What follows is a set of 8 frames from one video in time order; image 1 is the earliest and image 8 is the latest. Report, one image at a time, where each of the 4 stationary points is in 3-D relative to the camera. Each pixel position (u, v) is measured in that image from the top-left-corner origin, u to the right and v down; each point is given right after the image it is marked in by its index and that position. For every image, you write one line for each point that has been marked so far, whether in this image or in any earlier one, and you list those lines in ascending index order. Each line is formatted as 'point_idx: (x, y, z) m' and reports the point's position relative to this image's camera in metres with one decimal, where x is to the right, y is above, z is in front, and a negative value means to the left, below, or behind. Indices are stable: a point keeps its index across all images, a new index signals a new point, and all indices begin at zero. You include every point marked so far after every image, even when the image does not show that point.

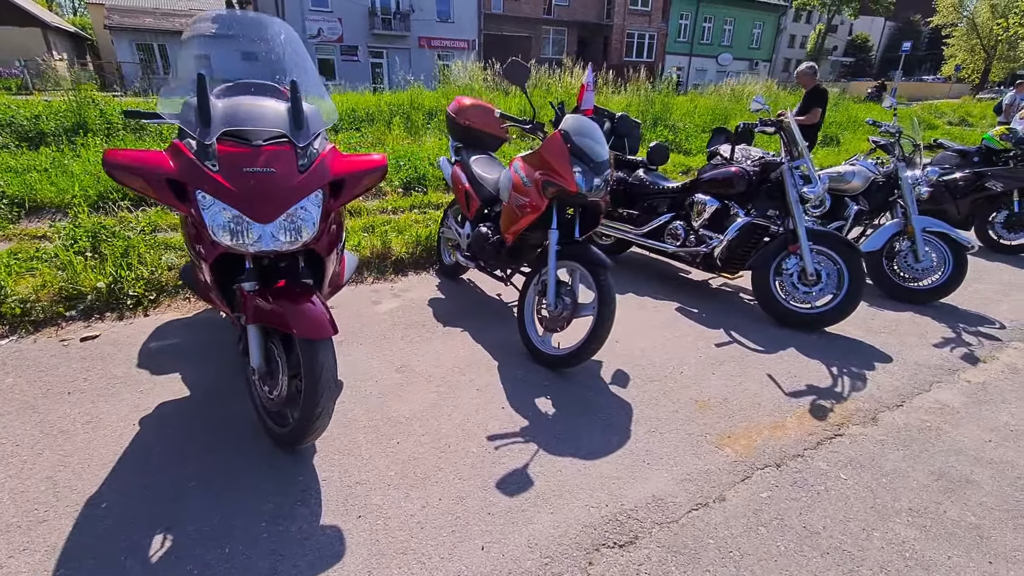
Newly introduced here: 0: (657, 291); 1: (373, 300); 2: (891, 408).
0: (+1.4, 0.0, +5.1) m
1: (-1.2, -0.1, +4.6) m
2: (+2.4, -0.8, +3.4) m
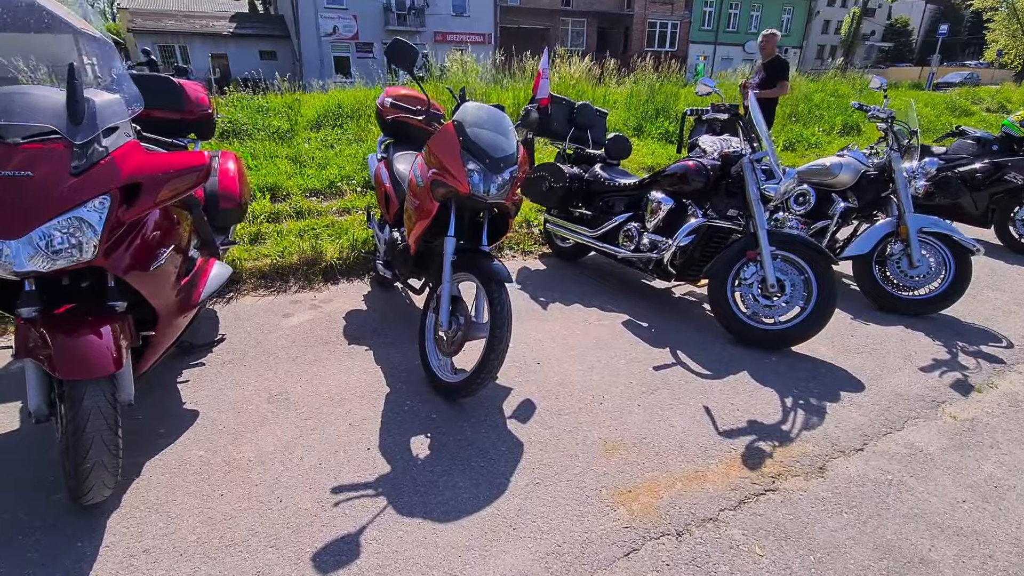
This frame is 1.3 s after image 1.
0: (+0.8, -0.1, +4.5) m
1: (-1.8, -0.2, +4.2) m
2: (+1.7, -0.9, +2.7) m
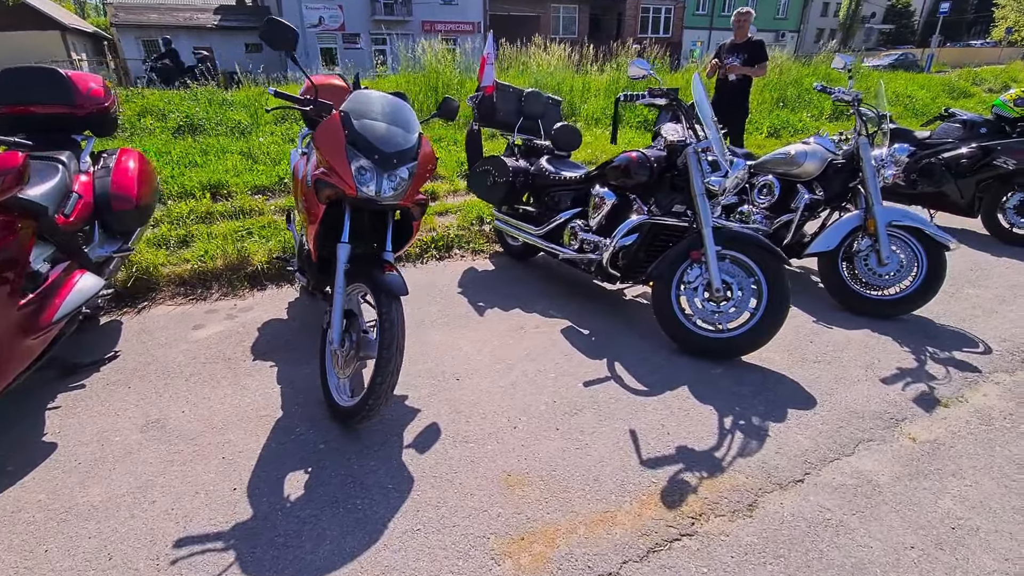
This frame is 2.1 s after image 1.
0: (+0.3, -0.1, +4.2) m
1: (-2.3, -0.3, +3.8) m
2: (+1.2, -0.9, +2.4) m
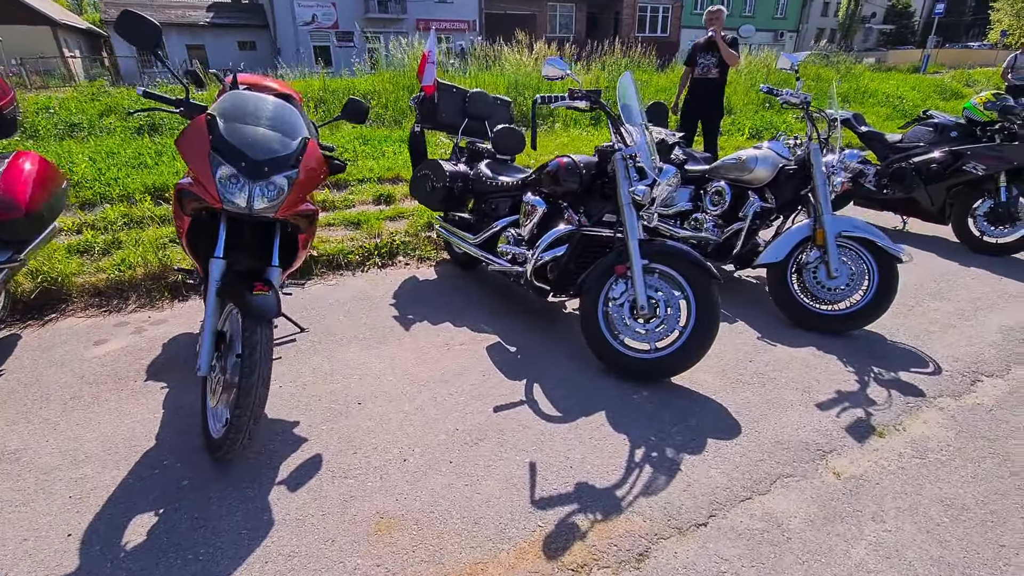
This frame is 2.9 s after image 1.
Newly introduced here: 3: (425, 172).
0: (-0.2, -0.2, +3.9) m
1: (-2.8, -0.4, +3.6) m
2: (+0.7, -1.0, +2.2) m
3: (-0.7, +1.0, +4.6) m
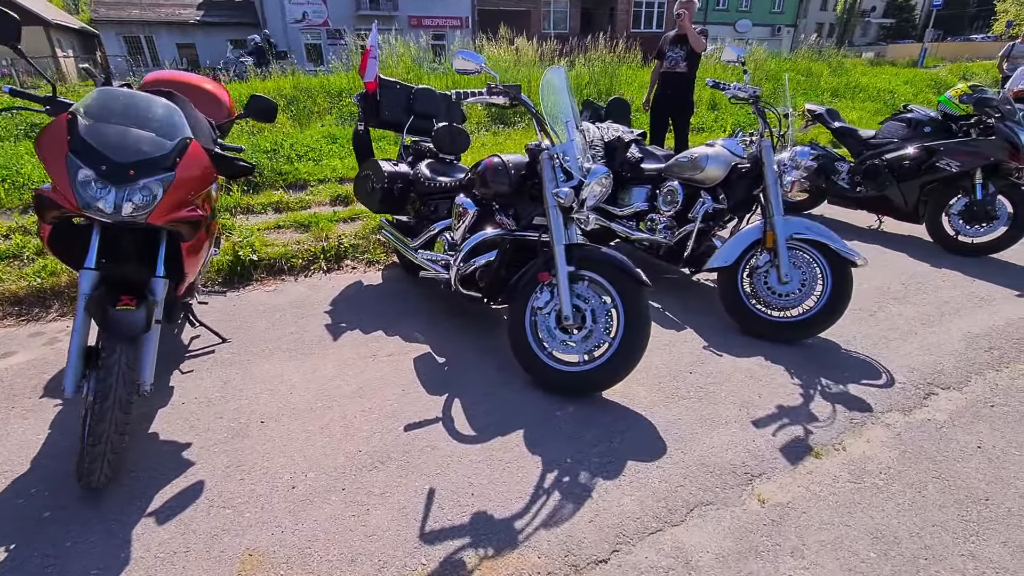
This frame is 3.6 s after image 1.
0: (-0.6, -0.3, +3.7) m
1: (-3.3, -0.4, +3.4) m
2: (+0.3, -1.1, +2.0) m
3: (-1.2, +1.0, +4.4) m
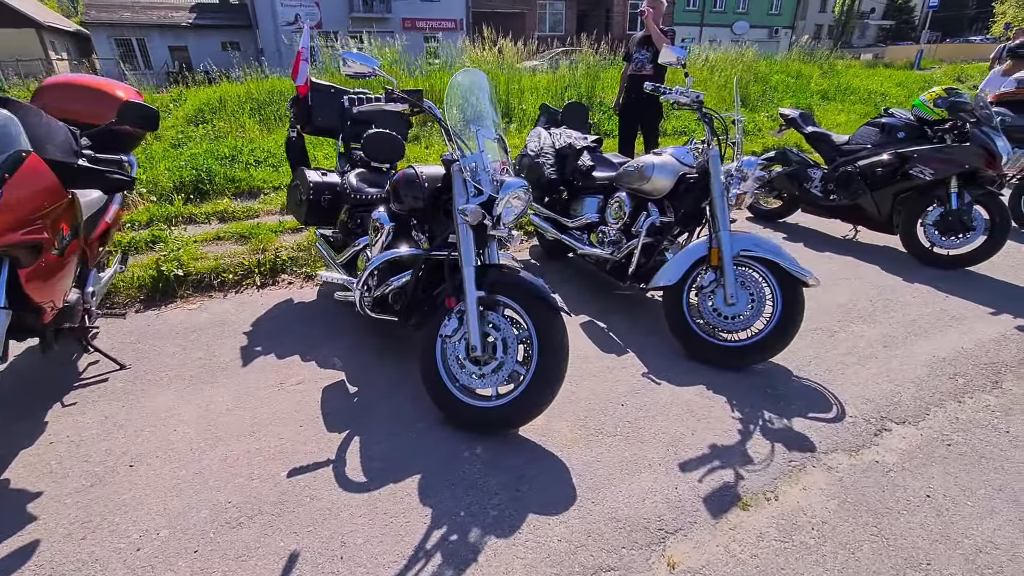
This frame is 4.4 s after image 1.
0: (-1.1, -0.4, +3.5) m
1: (-3.8, -0.5, +3.2) m
2: (-0.2, -1.2, +1.7) m
3: (-1.7, +0.8, +4.1) m
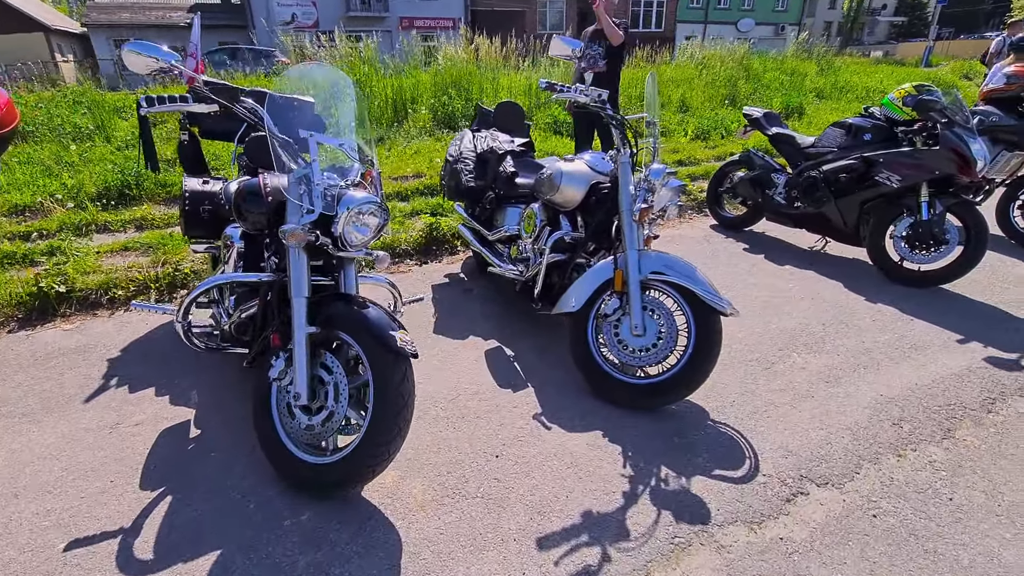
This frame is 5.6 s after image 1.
0: (-1.8, -0.6, +3.1) m
1: (-4.4, -0.7, +2.8) m
2: (-0.9, -1.3, +1.3) m
3: (-2.3, +0.7, +3.7) m
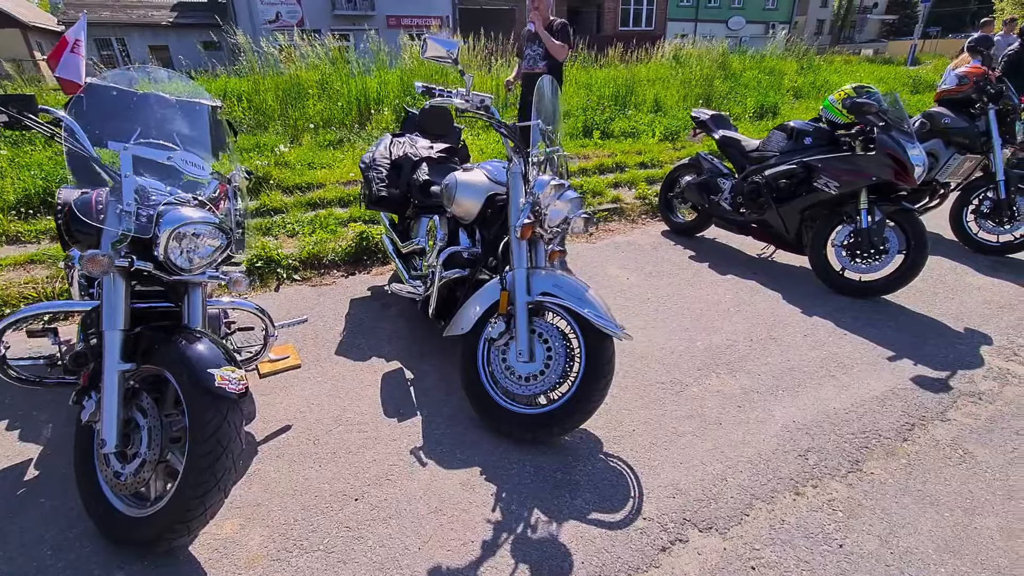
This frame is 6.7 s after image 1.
0: (-2.4, -0.7, +2.8) m
1: (-5.0, -0.8, +2.5) m
2: (-1.5, -1.5, +1.0) m
3: (-2.9, +0.6, +3.5) m
